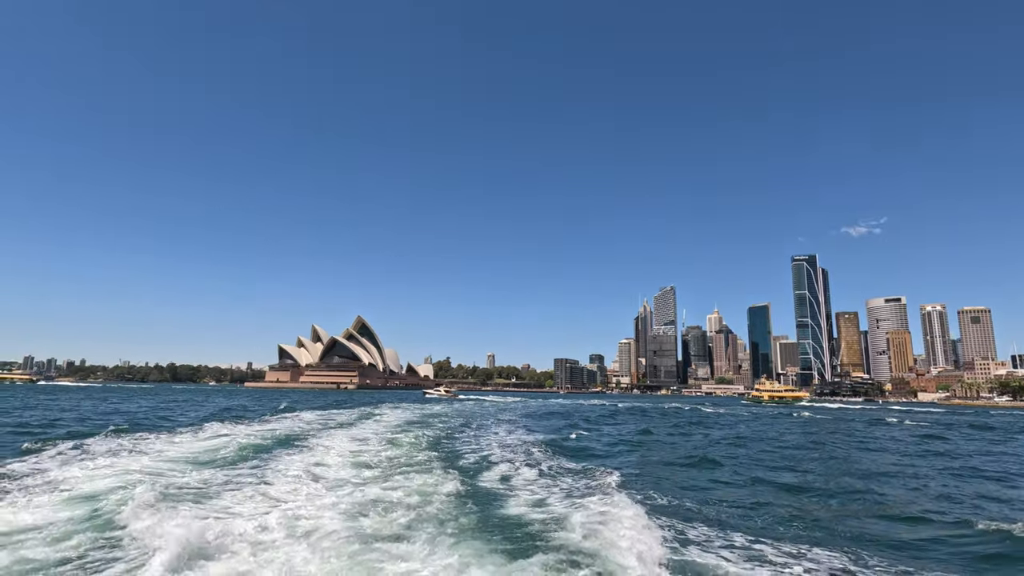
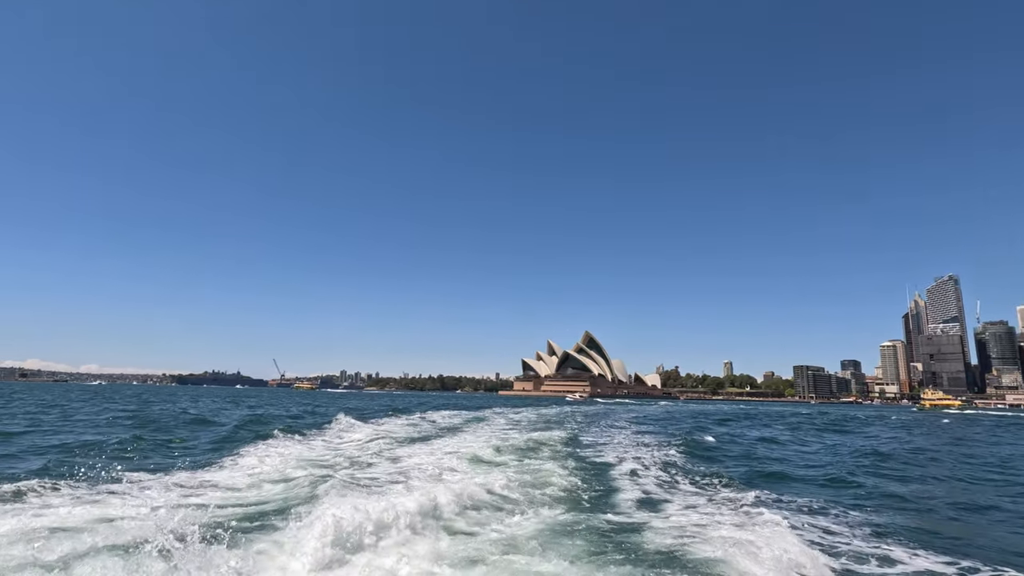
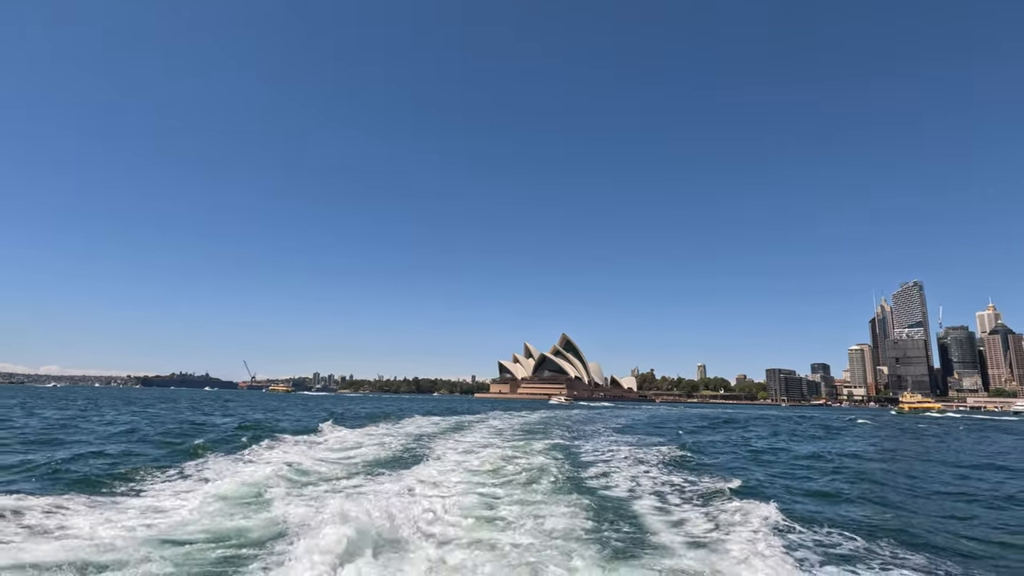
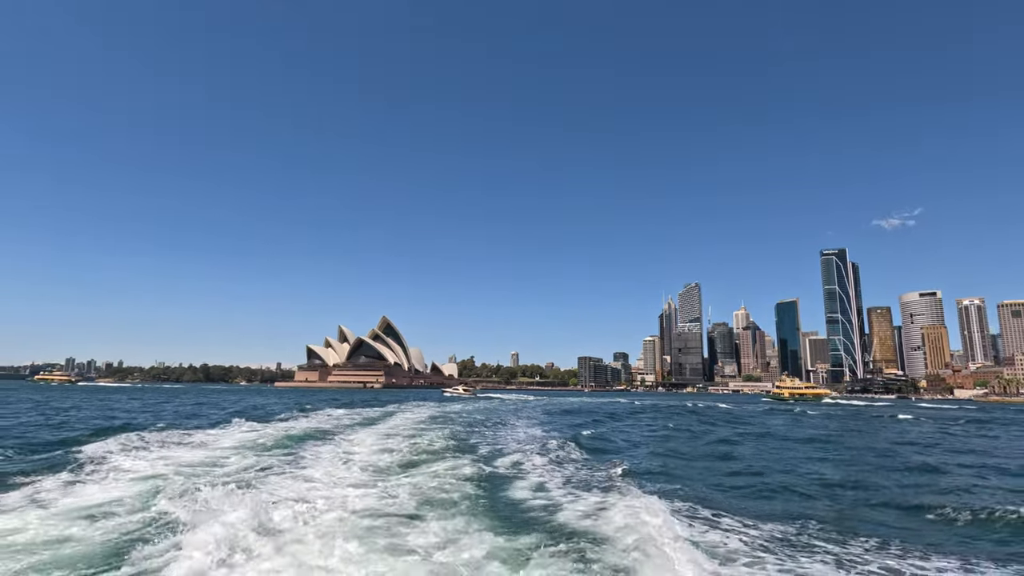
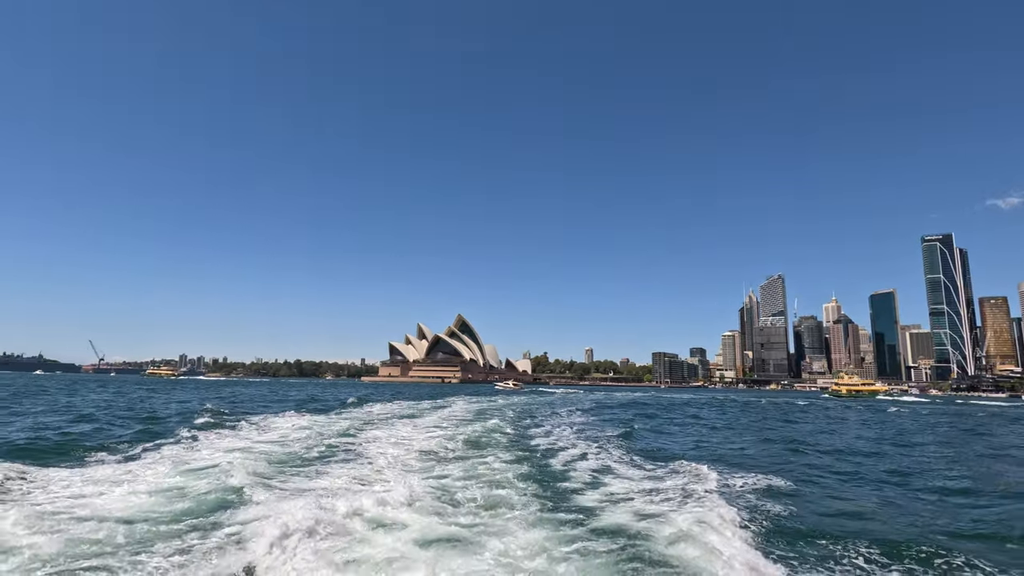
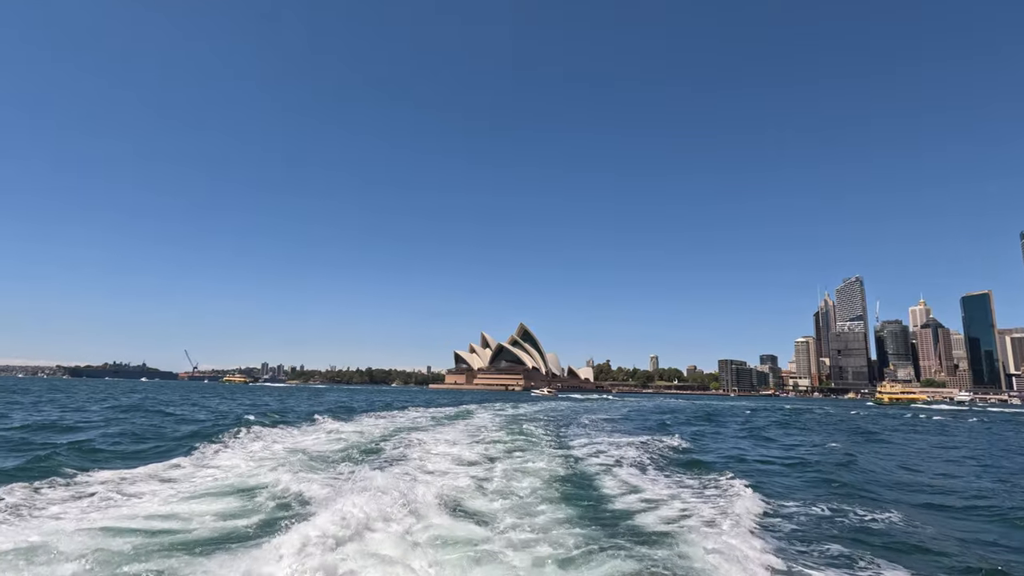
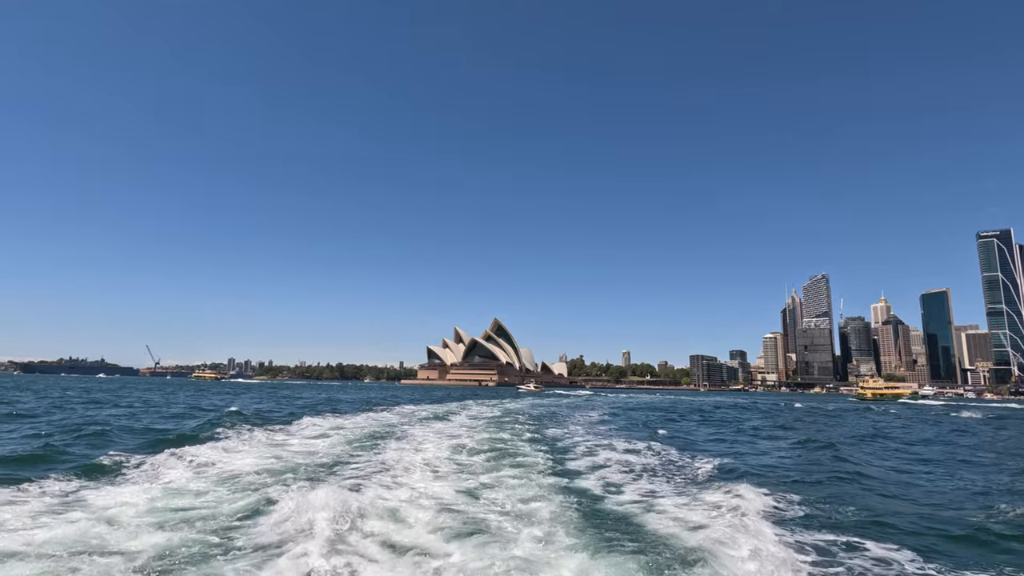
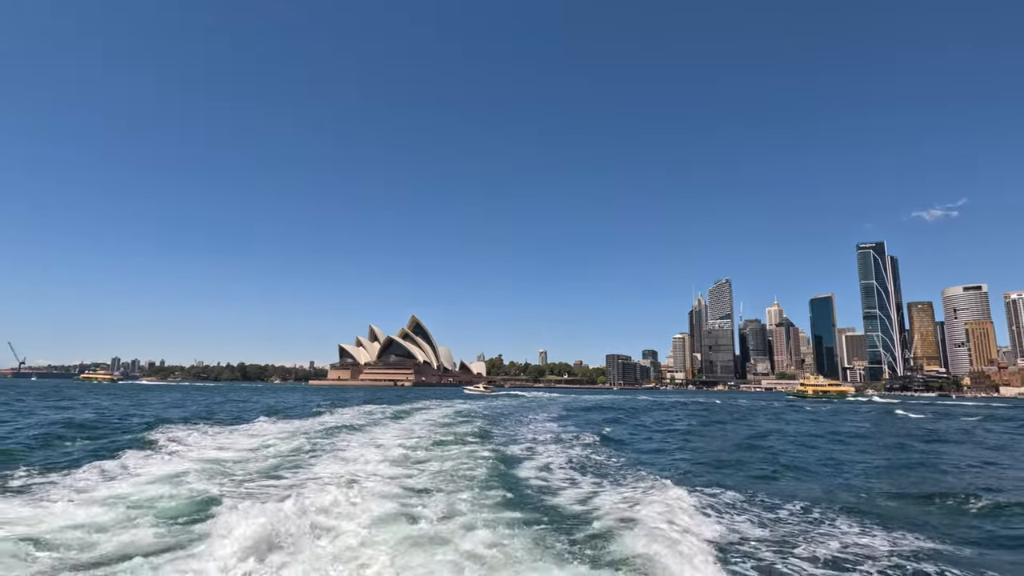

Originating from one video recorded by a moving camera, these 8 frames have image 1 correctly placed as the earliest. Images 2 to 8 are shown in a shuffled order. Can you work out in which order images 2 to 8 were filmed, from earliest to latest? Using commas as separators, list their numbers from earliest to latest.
4, 8, 5, 7, 6, 3, 2
